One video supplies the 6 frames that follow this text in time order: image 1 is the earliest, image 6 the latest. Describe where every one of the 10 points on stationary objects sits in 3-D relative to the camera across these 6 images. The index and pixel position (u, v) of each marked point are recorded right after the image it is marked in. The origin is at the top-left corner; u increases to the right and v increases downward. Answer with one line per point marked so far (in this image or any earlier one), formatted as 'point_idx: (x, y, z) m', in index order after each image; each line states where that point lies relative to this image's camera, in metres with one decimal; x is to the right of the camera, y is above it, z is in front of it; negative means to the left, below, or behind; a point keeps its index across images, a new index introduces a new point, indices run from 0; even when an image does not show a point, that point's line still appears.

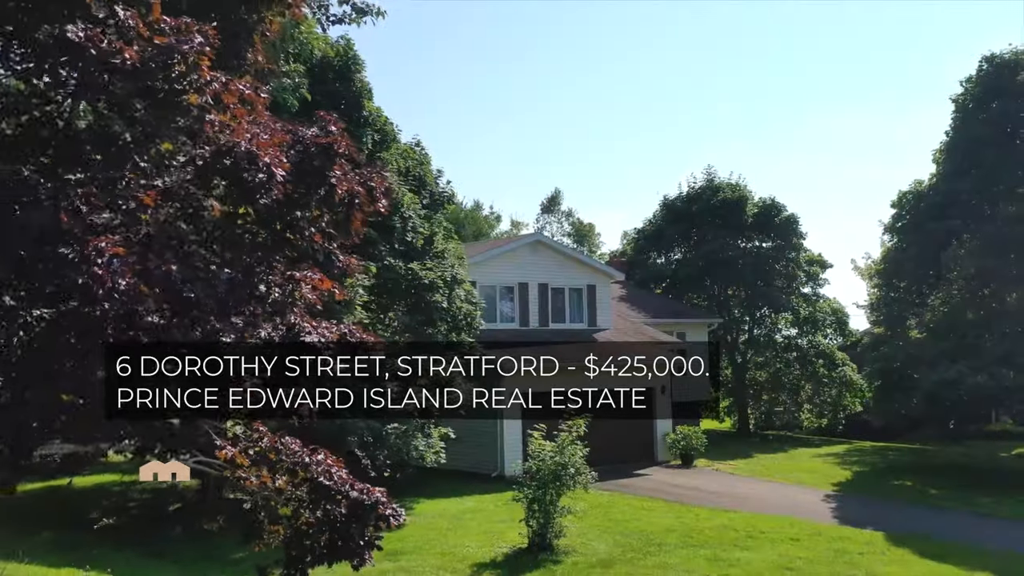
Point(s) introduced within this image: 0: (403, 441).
0: (-2.1, -2.9, +15.6) m
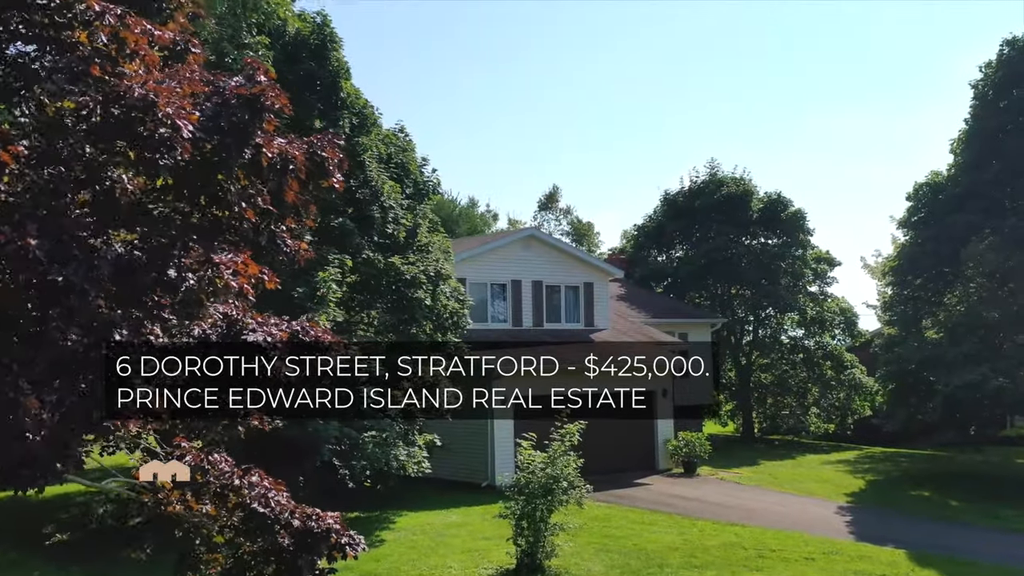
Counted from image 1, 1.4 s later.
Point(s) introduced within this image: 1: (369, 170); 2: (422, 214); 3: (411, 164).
0: (-2.3, -2.8, +14.4) m
1: (-2.6, +2.1, +14.9) m
2: (-1.8, +1.5, +16.3) m
3: (-2.0, +2.4, +16.4) m
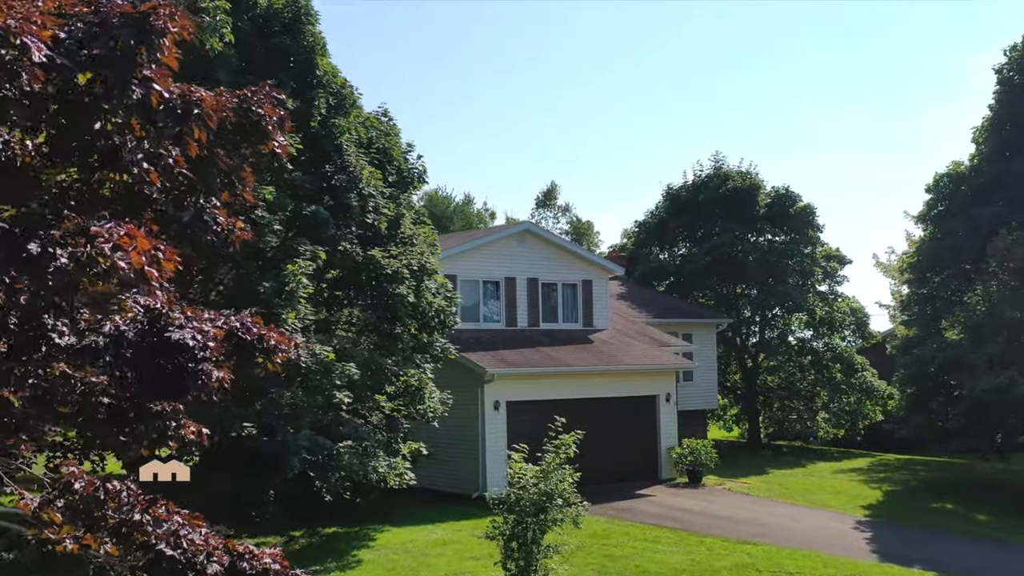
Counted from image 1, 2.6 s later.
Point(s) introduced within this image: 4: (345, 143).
0: (-2.4, -2.8, +13.1) m
1: (-2.7, +2.2, +13.6) m
2: (-1.9, +1.5, +15.0) m
3: (-2.1, +2.5, +15.1) m
4: (-2.7, +2.4, +13.7) m
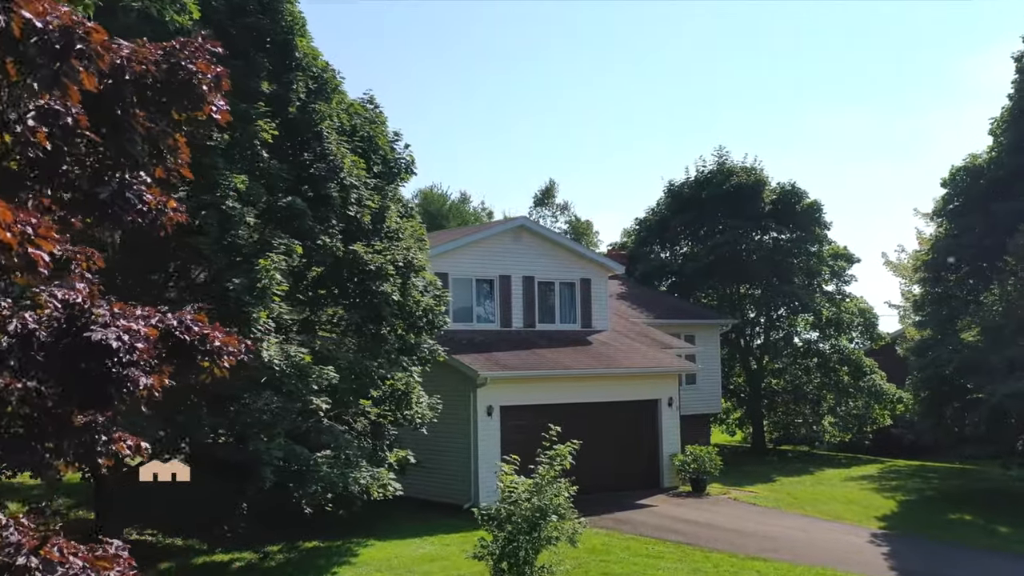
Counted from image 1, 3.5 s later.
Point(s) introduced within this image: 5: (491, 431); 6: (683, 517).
0: (-2.5, -2.7, +12.2) m
1: (-2.8, +2.2, +12.7) m
2: (-2.0, +1.6, +14.1) m
3: (-2.3, +2.6, +14.2) m
4: (-2.9, +2.4, +12.7) m
5: (-0.4, -2.8, +16.2) m
6: (+3.2, -4.4, +15.8) m
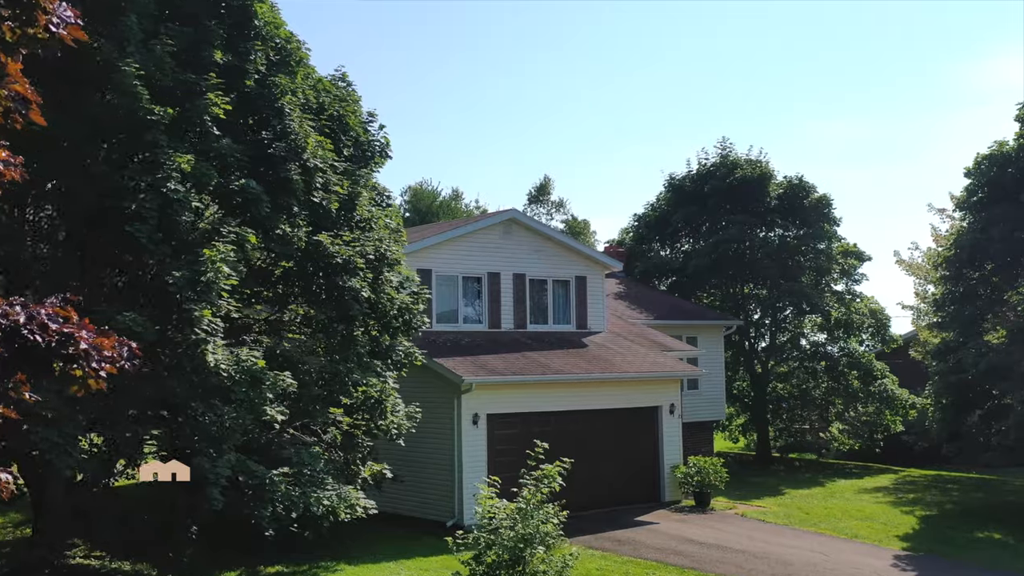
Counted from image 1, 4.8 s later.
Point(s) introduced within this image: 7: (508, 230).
0: (-2.7, -2.7, +10.8) m
1: (-3.0, +2.3, +11.3) m
2: (-2.2, +1.6, +12.7) m
3: (-2.5, +2.6, +12.8) m
4: (-3.1, +2.5, +11.3) m
5: (-0.6, -2.7, +14.8) m
6: (+3.0, -4.3, +14.4) m
7: (-0.1, +1.3, +18.7) m
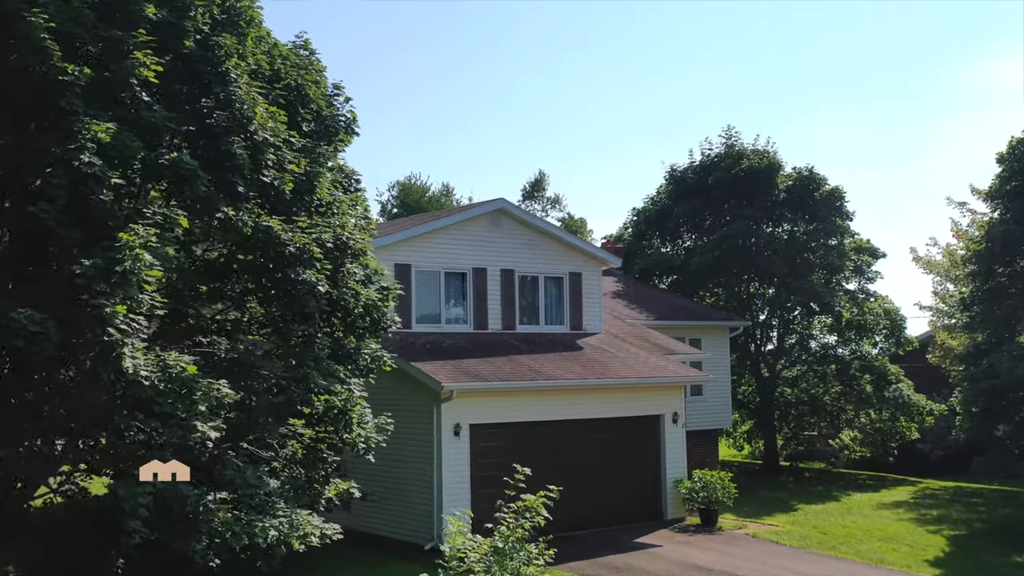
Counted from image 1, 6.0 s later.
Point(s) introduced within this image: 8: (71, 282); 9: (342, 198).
0: (-3.0, -2.6, +9.2) m
1: (-3.3, +2.4, +9.7) m
2: (-2.5, +1.7, +11.1) m
3: (-2.7, +2.7, +11.2) m
4: (-3.3, +2.6, +9.8) m
5: (-0.9, -2.7, +13.2) m
6: (+2.8, -4.2, +12.9) m
7: (-0.3, +1.4, +17.1) m
8: (-4.3, +0.1, +8.1) m
9: (-2.2, +1.2, +11.0) m
